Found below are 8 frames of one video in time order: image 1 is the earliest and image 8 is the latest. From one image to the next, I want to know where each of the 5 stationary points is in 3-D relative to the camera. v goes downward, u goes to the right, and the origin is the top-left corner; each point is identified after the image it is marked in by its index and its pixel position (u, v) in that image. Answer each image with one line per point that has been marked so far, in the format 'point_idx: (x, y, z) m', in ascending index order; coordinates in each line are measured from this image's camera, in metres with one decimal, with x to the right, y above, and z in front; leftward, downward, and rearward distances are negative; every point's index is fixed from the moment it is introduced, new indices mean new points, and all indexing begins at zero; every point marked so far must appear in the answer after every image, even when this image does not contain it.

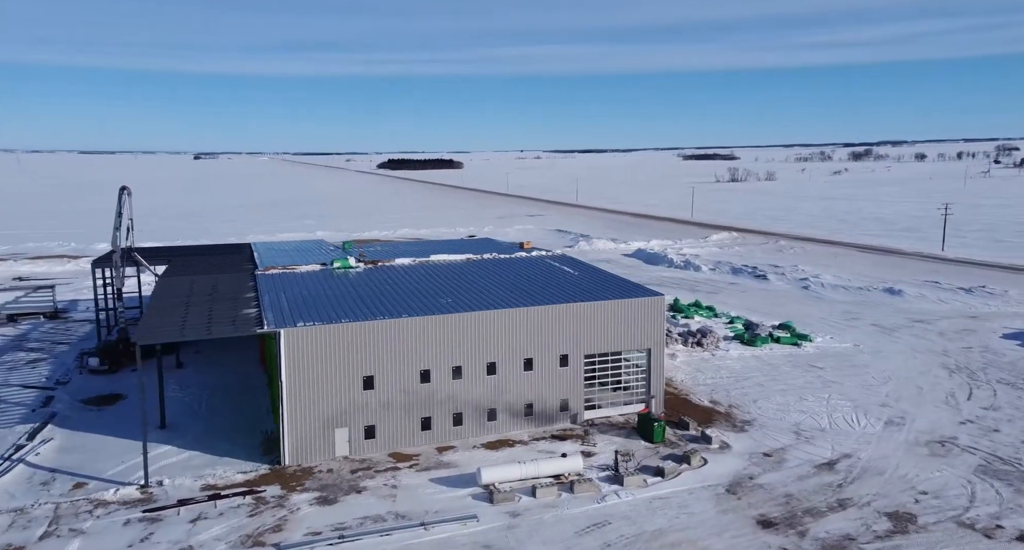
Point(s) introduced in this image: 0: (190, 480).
0: (-8.0, -5.0, +17.3) m
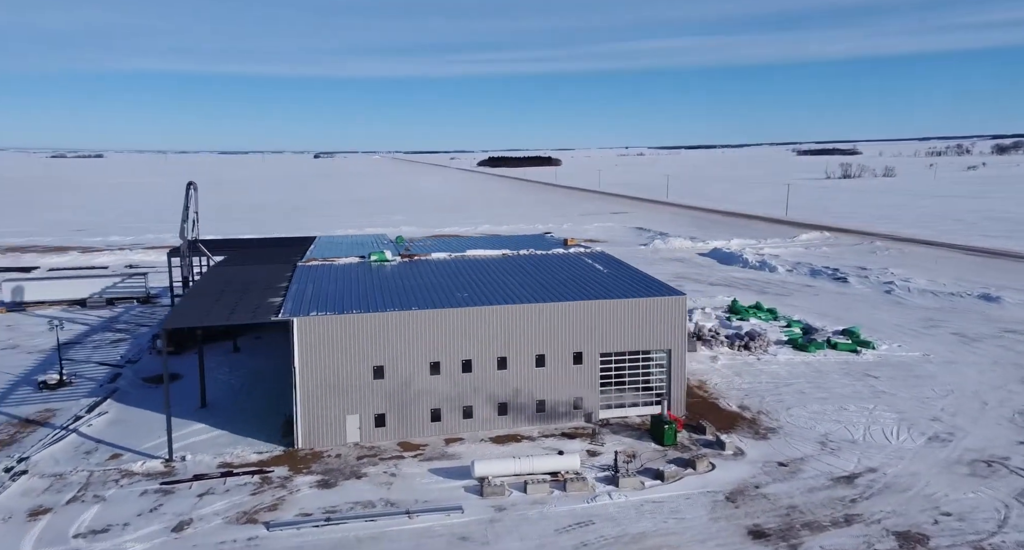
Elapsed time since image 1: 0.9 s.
0: (-7.9, -4.8, +18.4) m
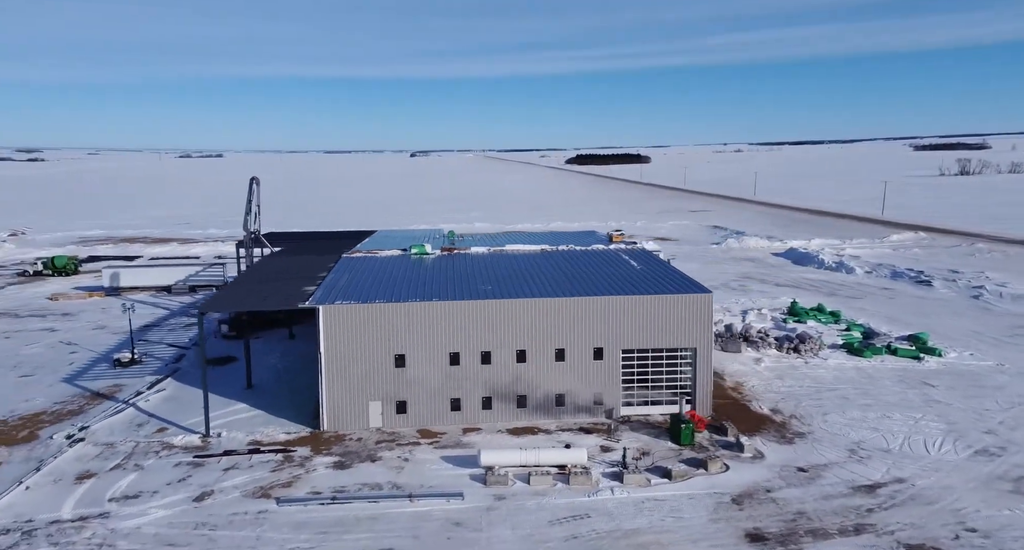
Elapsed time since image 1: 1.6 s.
0: (-7.5, -4.4, +19.5) m
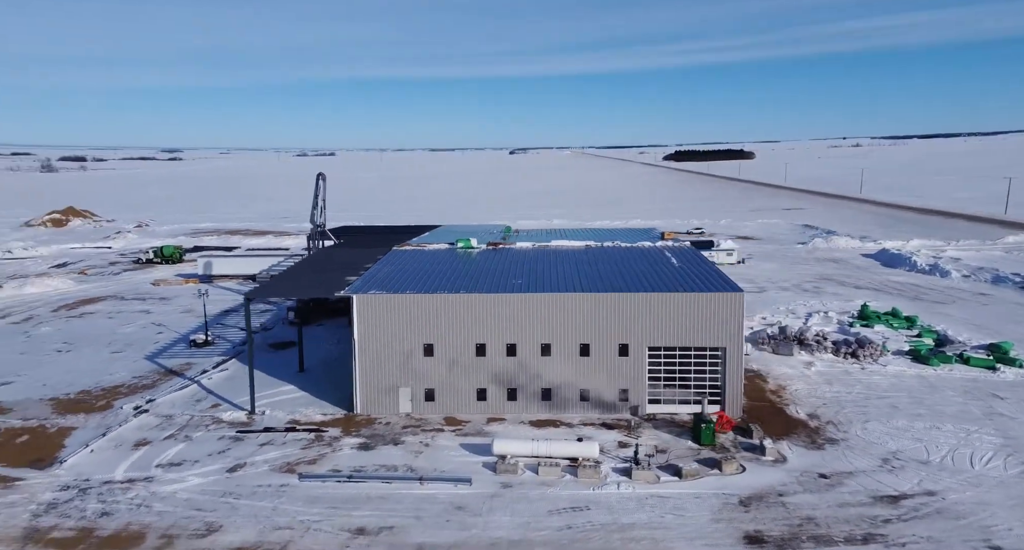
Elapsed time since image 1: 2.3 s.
0: (-6.8, -4.1, +20.8) m
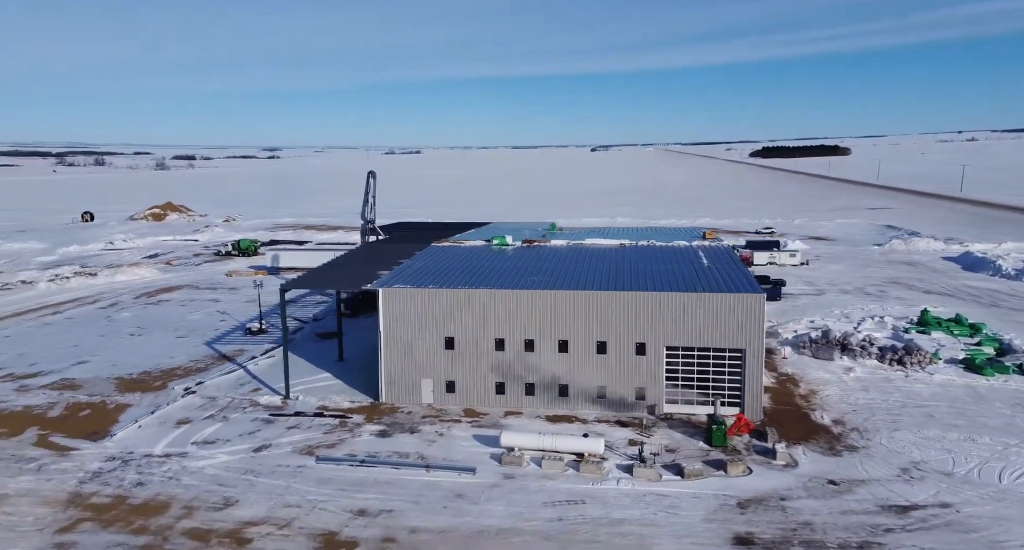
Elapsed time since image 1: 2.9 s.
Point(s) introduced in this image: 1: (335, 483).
0: (-6.2, -3.9, +22.0) m
1: (-4.1, -4.8, +16.2) m
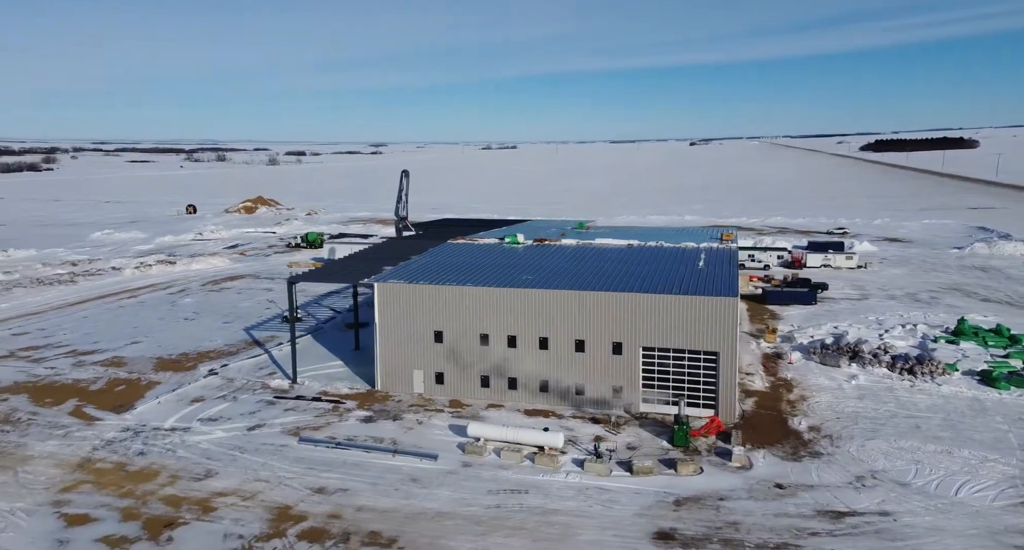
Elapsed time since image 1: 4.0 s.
0: (-6.5, -3.7, +23.6) m
1: (-5.2, -4.7, +17.6) m
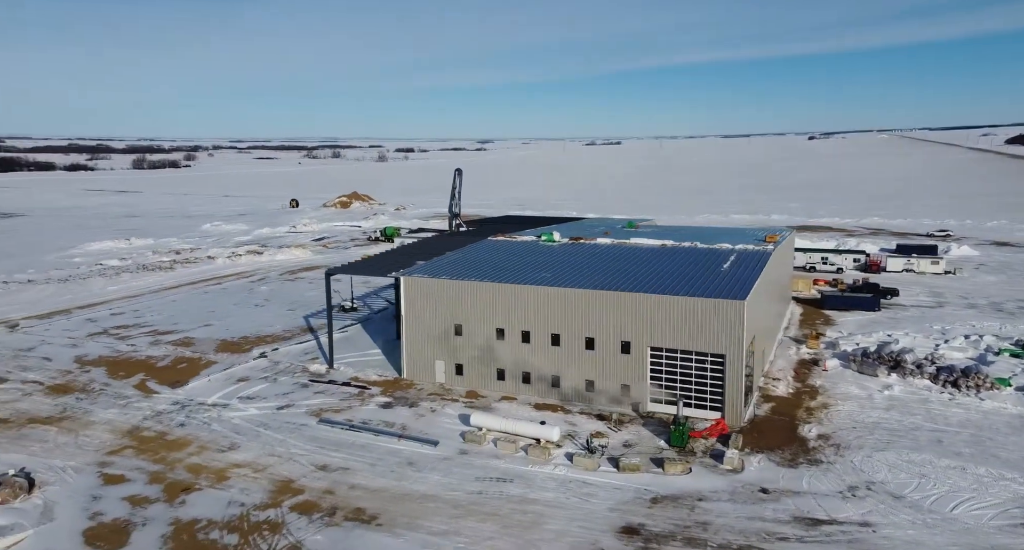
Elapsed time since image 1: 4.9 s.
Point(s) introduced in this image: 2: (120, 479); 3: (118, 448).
0: (-5.8, -3.5, +25.1) m
1: (-5.2, -4.5, +19.0) m
2: (-9.7, -5.0, +17.3) m
3: (-10.8, -4.7, +19.3) m
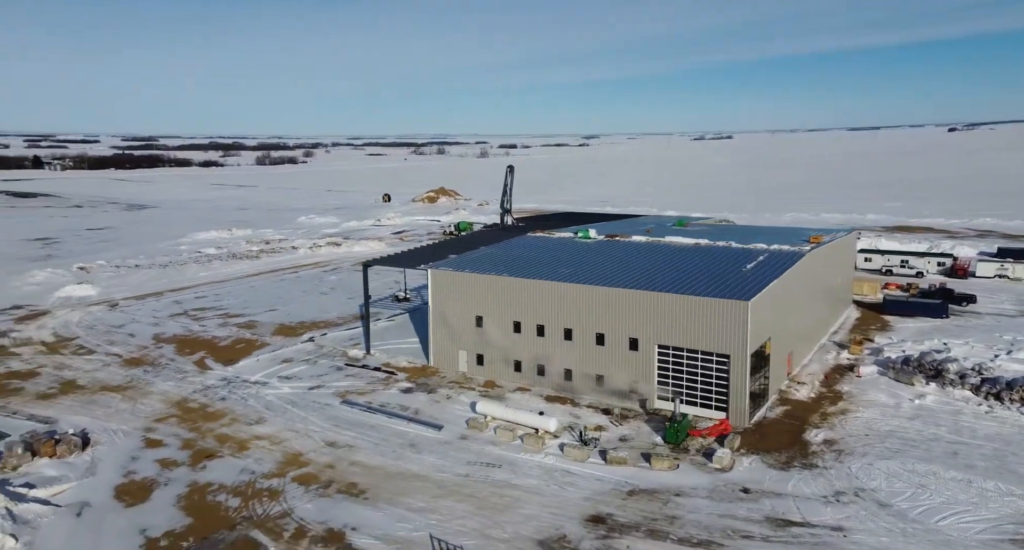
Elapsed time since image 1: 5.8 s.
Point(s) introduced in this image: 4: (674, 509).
0: (-4.8, -3.1, +26.5) m
1: (-5.1, -4.2, +20.5) m
2: (-9.8, -4.7, +19.3) m
3: (-10.7, -4.3, +21.5) m
4: (+3.5, -5.1, +15.1) m
